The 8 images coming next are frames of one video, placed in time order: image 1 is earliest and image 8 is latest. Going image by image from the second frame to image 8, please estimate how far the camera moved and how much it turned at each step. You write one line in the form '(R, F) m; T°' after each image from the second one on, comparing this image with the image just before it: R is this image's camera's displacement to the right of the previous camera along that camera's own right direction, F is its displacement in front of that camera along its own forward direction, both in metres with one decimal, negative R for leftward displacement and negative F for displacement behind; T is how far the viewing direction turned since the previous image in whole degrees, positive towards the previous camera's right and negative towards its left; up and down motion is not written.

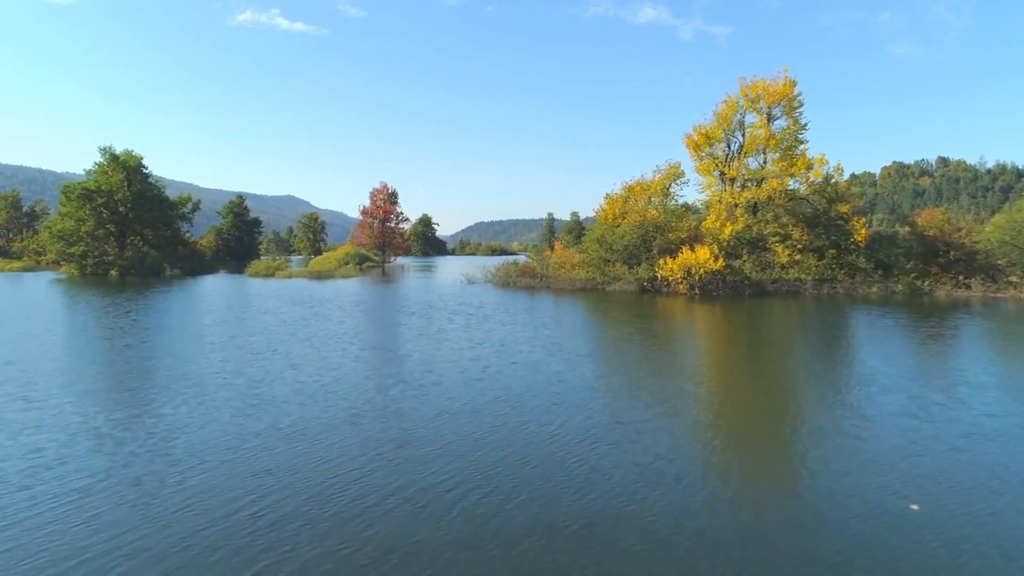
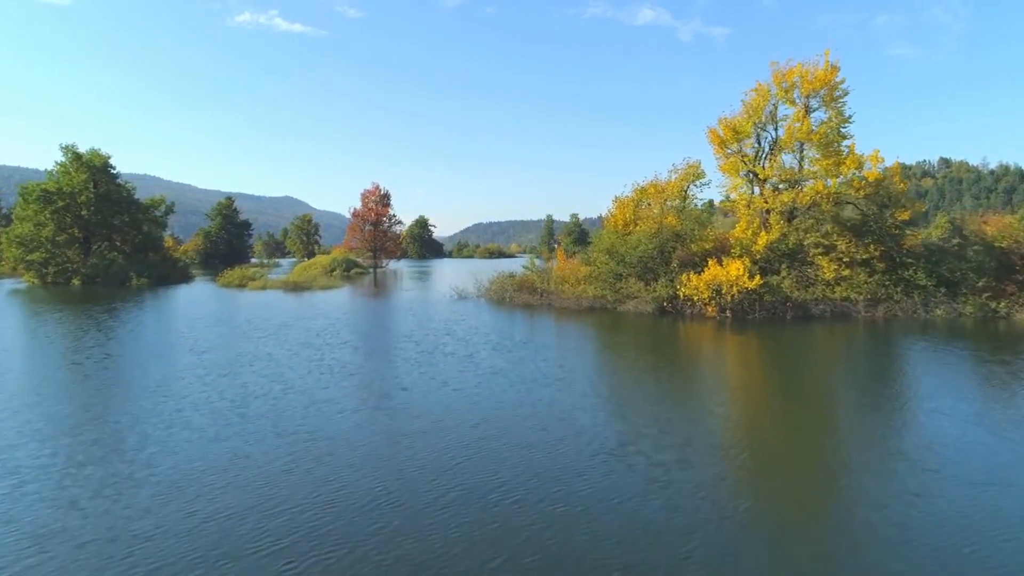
(+0.2, +5.0) m; 0°
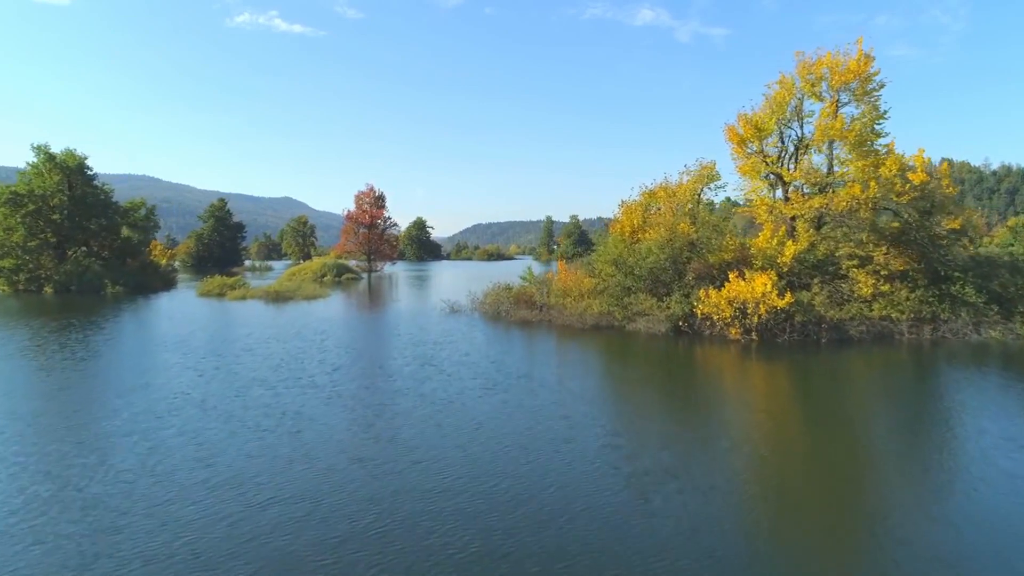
(+0.2, +3.2) m; 0°
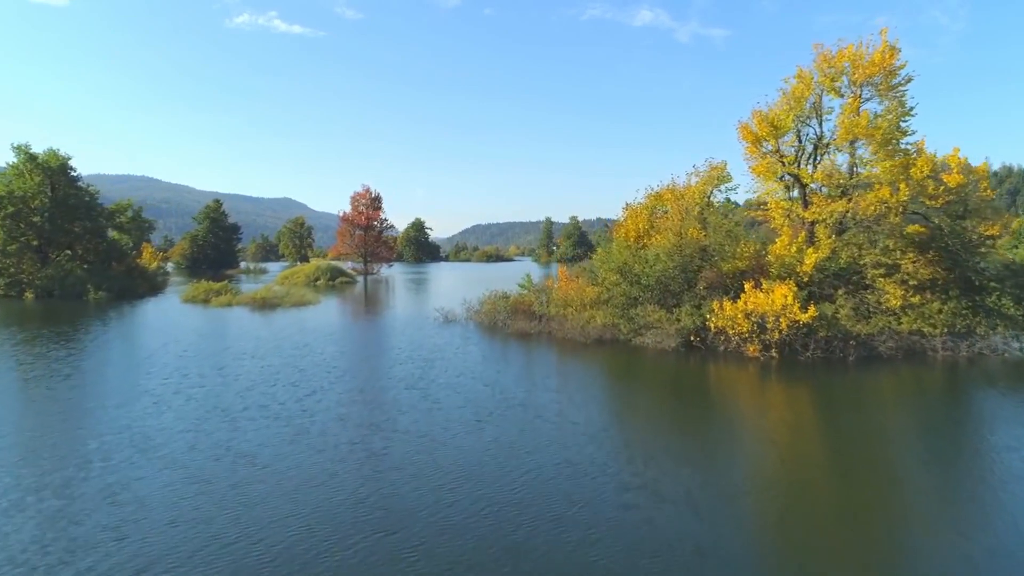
(+0.1, +2.0) m; 0°
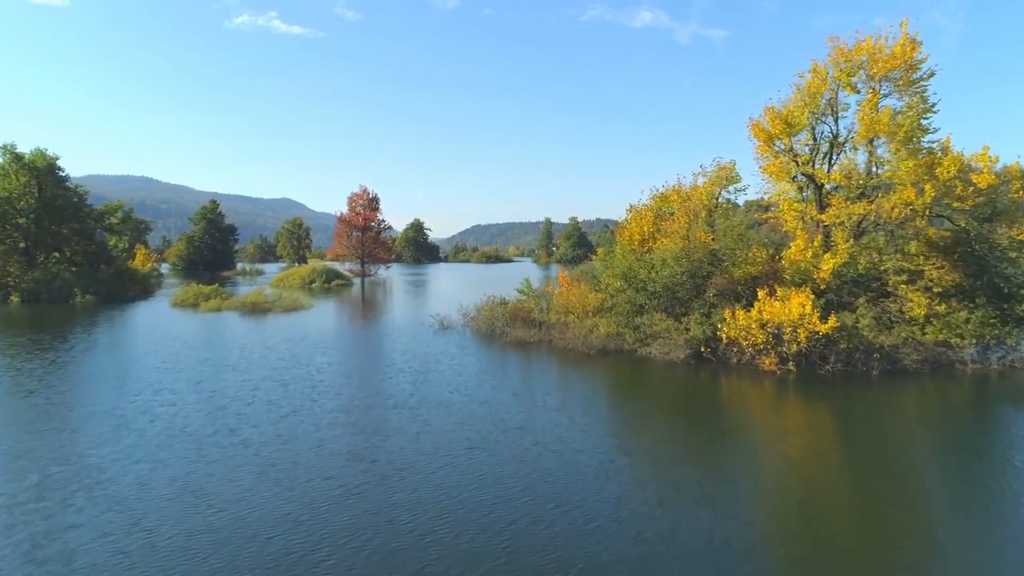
(+0.1, +1.4) m; 0°
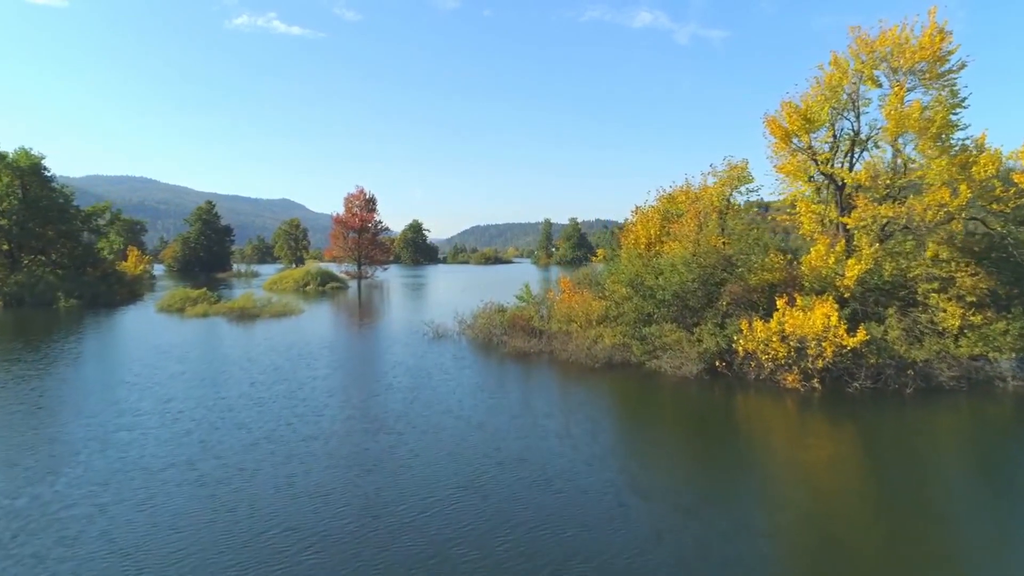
(0.0, +1.7) m; 0°
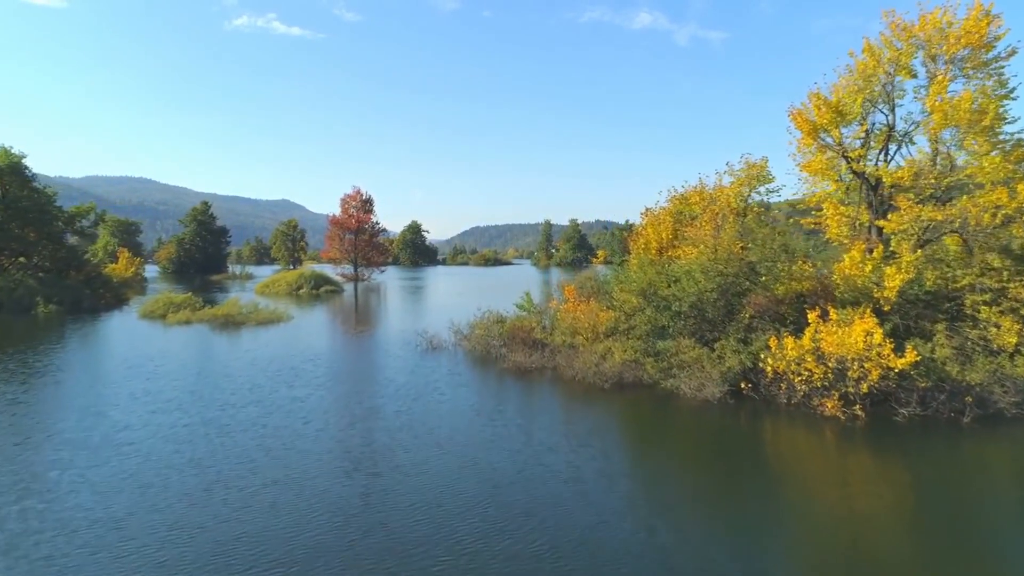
(0.0, +2.1) m; 0°
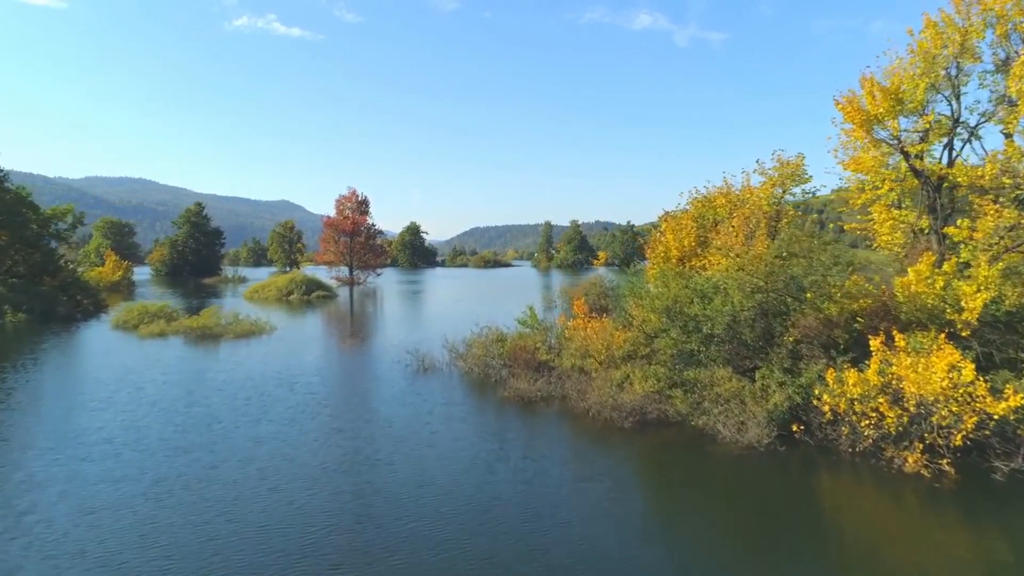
(-0.1, +3.0) m; 0°
